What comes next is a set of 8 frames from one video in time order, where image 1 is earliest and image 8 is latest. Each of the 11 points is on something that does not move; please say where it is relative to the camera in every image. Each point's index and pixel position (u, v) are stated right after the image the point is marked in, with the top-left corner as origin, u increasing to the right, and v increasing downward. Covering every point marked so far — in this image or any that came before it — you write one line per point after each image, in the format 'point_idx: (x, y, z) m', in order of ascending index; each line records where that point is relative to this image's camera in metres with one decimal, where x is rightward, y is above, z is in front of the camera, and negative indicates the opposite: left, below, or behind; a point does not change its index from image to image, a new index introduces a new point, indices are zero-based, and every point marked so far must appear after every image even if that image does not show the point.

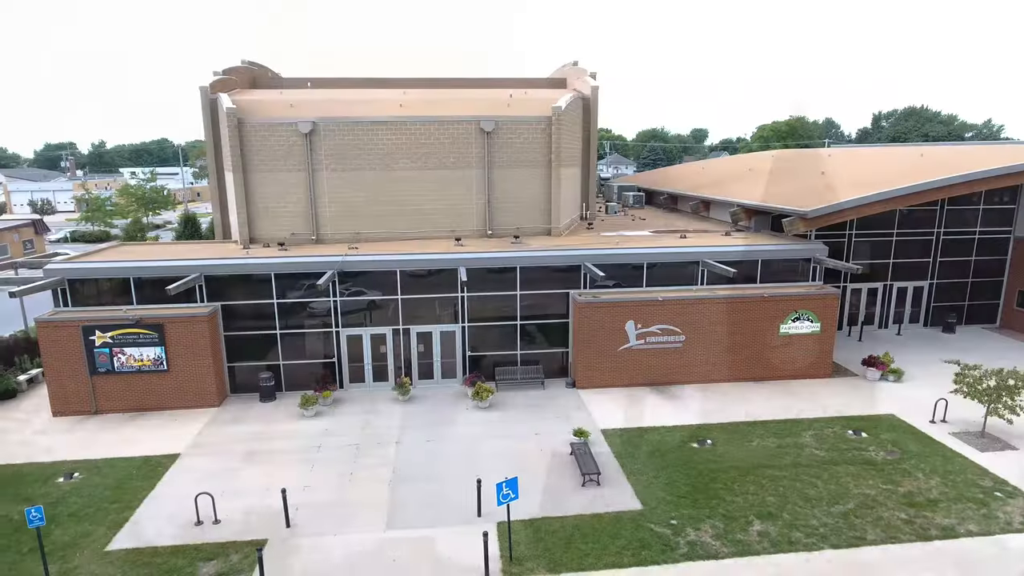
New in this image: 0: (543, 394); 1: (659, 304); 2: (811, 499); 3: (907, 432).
0: (+0.9, -3.2, +19.5) m
1: (+4.3, -0.5, +19.6) m
2: (+6.4, -4.5, +14.0) m
3: (+10.3, -3.8, +17.1) m
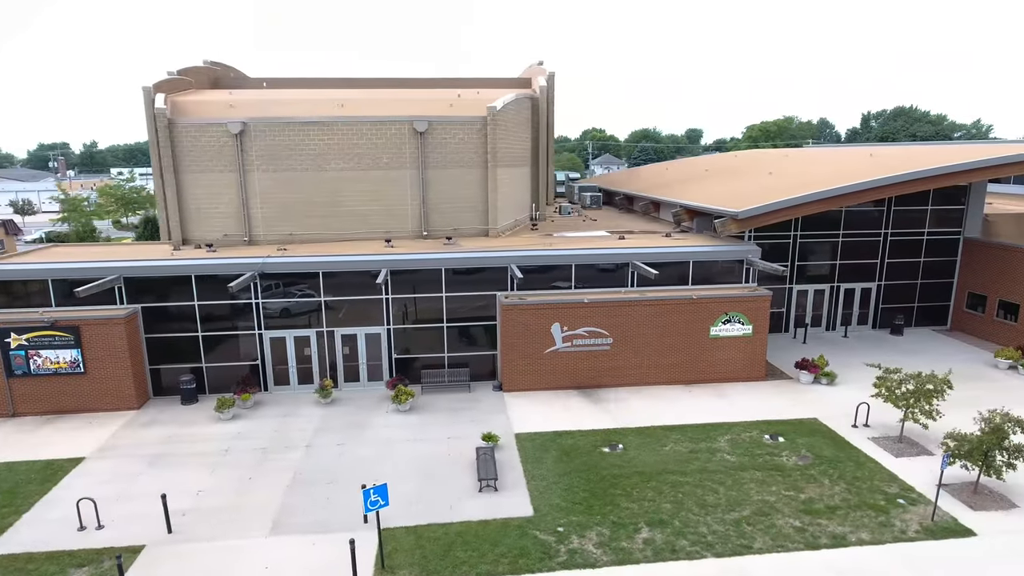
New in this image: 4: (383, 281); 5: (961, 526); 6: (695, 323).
0: (-1.4, -3.2, +19.3) m
1: (+2.1, -0.6, +19.4) m
2: (+4.1, -4.6, +13.7) m
3: (+8.0, -3.8, +16.8) m
4: (-3.9, +0.2, +19.5) m
5: (+8.9, -4.8, +13.0) m
6: (+5.6, -1.1, +20.0) m
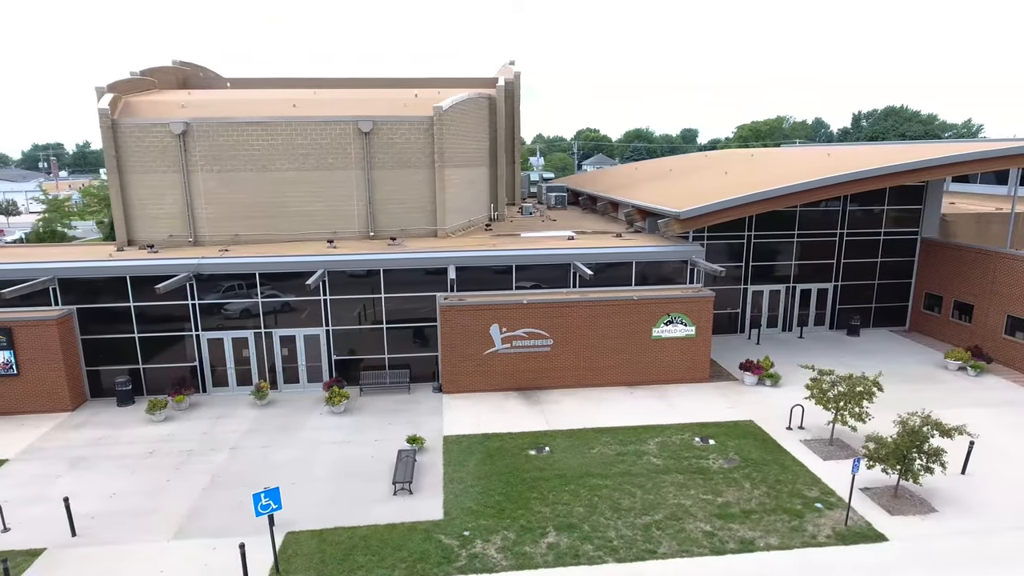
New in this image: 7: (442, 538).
0: (-3.2, -3.3, +19.2) m
1: (+0.3, -0.6, +19.3) m
2: (+2.2, -4.6, +13.6) m
3: (+6.2, -3.8, +16.6) m
4: (-5.7, +0.2, +19.3) m
5: (+7.1, -4.8, +12.8) m
6: (+3.8, -1.1, +19.8) m
7: (-1.4, -4.8, +12.6) m
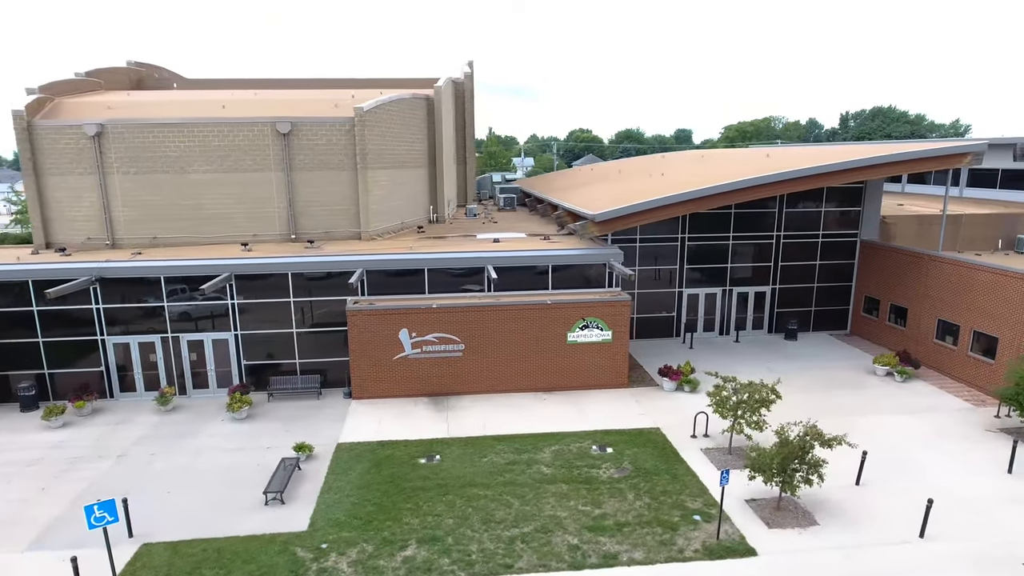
0: (-5.8, -3.4, +18.9) m
1: (-2.4, -0.7, +18.9) m
2: (-0.4, -4.7, +13.2) m
3: (+3.6, -4.0, +16.2) m
4: (-8.3, +0.1, +19.1) m
5: (+4.4, -4.9, +12.4) m
6: (+1.1, -1.2, +19.4) m
7: (-4.0, -4.9, +12.3) m
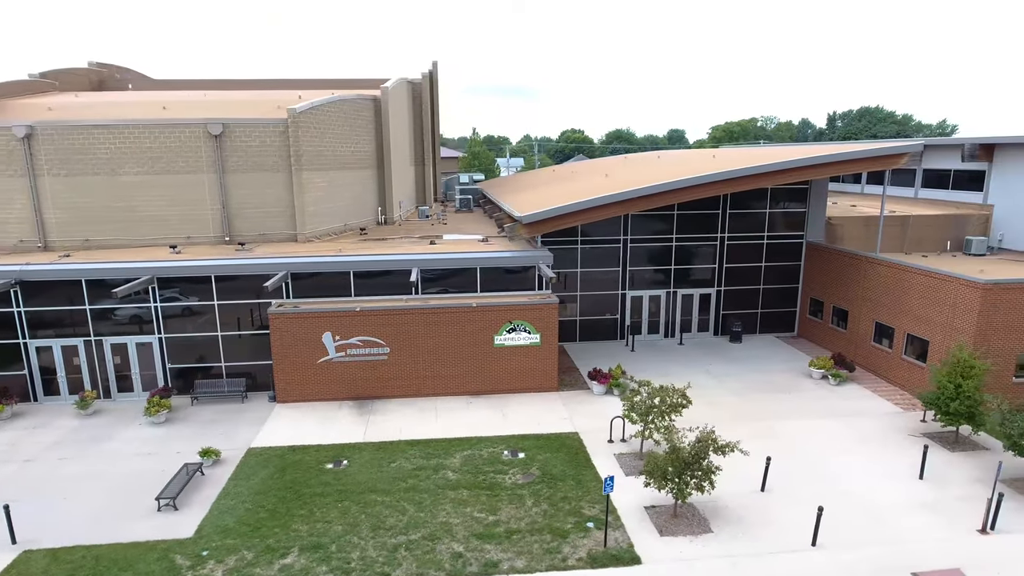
0: (-8.0, -3.5, +18.7) m
1: (-4.5, -0.8, +18.8) m
2: (-2.6, -4.8, +13.1) m
3: (+1.4, -4.0, +16.0) m
4: (-10.5, 0.0, +18.9) m
5: (+2.2, -5.0, +12.3) m
6: (-1.0, -1.3, +19.3) m
7: (-6.3, -5.0, +12.1) m
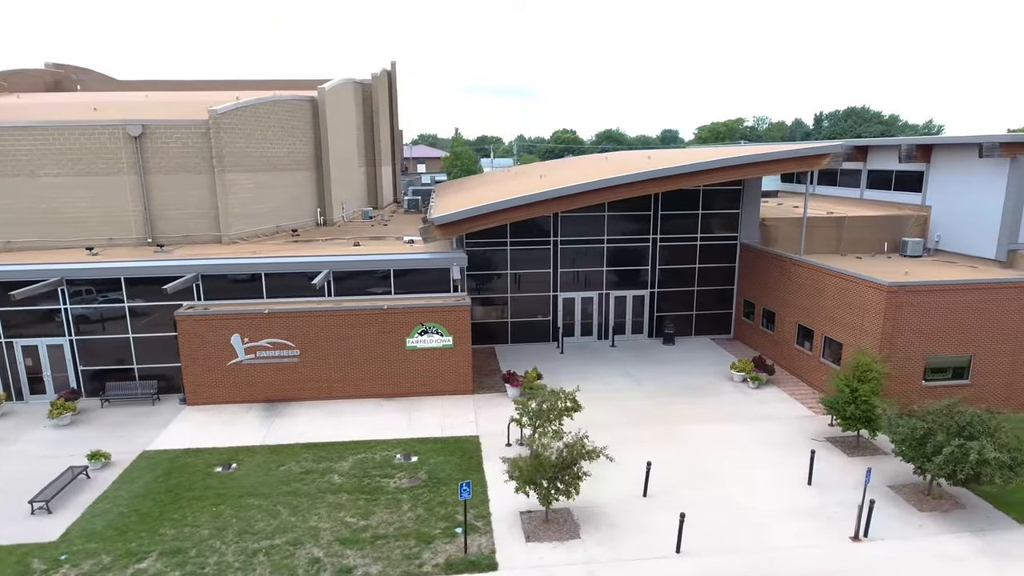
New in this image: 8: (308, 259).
0: (-10.6, -3.5, +18.7) m
1: (-7.1, -0.8, +18.7) m
2: (-5.3, -4.9, +13.0) m
3: (-1.2, -4.1, +15.9) m
4: (-13.1, -0.1, +18.9) m
5: (-0.4, -5.0, +12.1) m
6: (-3.6, -1.3, +19.2) m
7: (-8.9, -5.1, +12.1) m
8: (-6.0, +0.9, +19.6) m
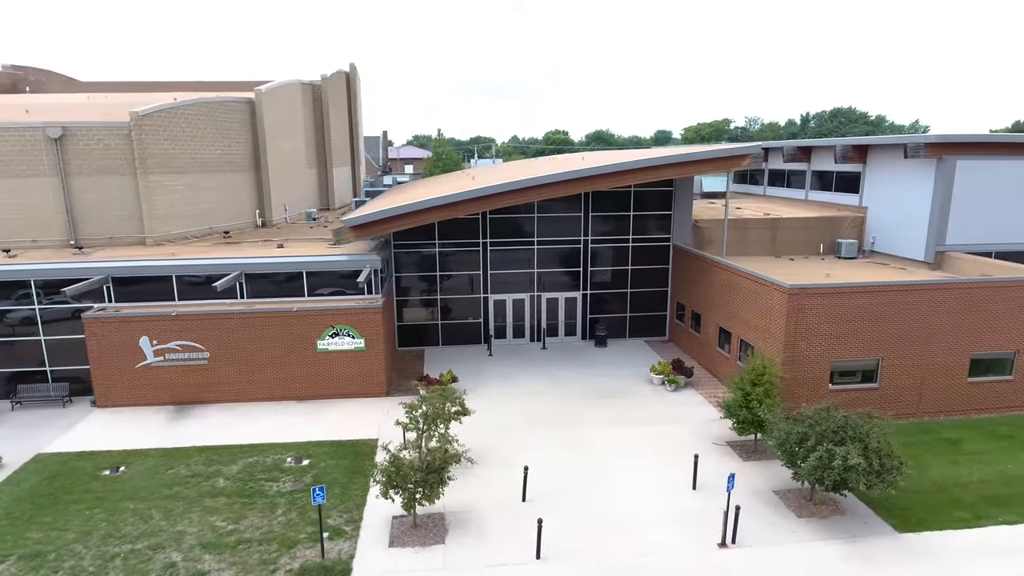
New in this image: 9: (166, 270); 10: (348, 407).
0: (-13.2, -3.6, +18.7) m
1: (-9.7, -0.9, +18.7) m
2: (-7.9, -4.9, +12.9) m
3: (-3.9, -4.2, +15.8) m
4: (-15.7, -0.1, +18.9) m
5: (-3.1, -5.1, +12.0) m
6: (-6.2, -1.4, +19.1) m
7: (-11.5, -5.1, +12.0) m
8: (-8.6, +0.8, +19.5) m
9: (-10.1, +0.6, +19.4) m
10: (-4.8, -3.5, +18.9) m
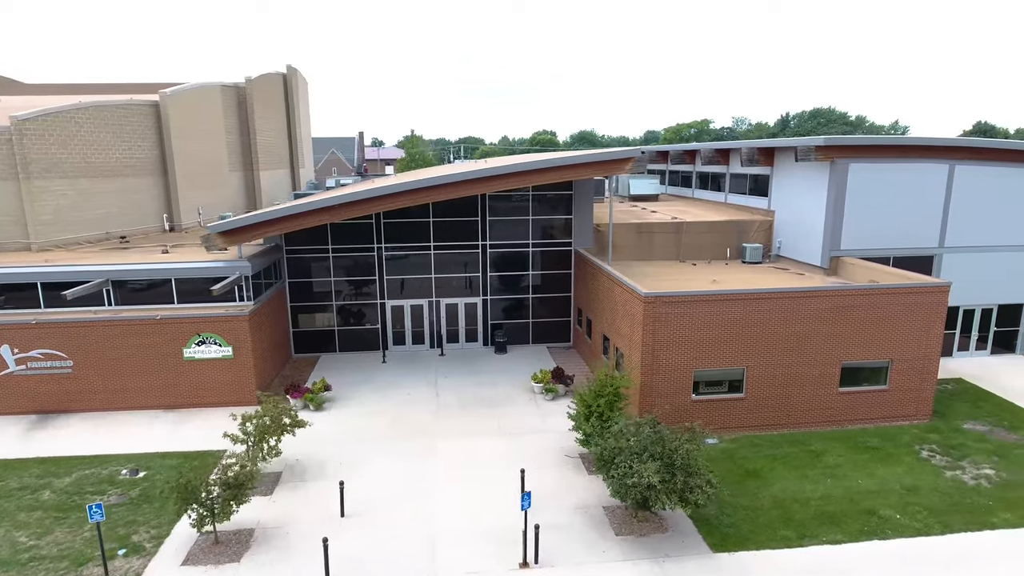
0: (-16.9, -3.8, +18.4) m
1: (-13.5, -1.1, +18.4) m
2: (-11.7, -5.1, +12.6) m
3: (-7.6, -4.4, +15.5) m
4: (-19.4, -0.3, +18.7) m
5: (-6.9, -5.3, +11.7) m
6: (-10.0, -1.6, +18.8) m
7: (-15.4, -5.4, +11.8) m
8: (-12.3, +0.6, +19.2) m
9: (-13.8, +0.4, +19.1) m
10: (-8.5, -3.7, +18.6) m
